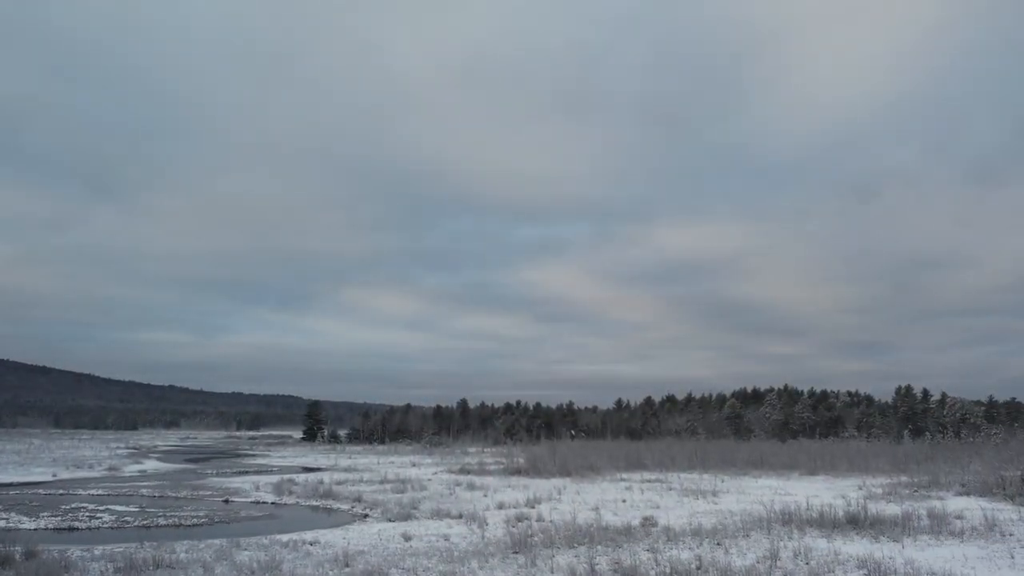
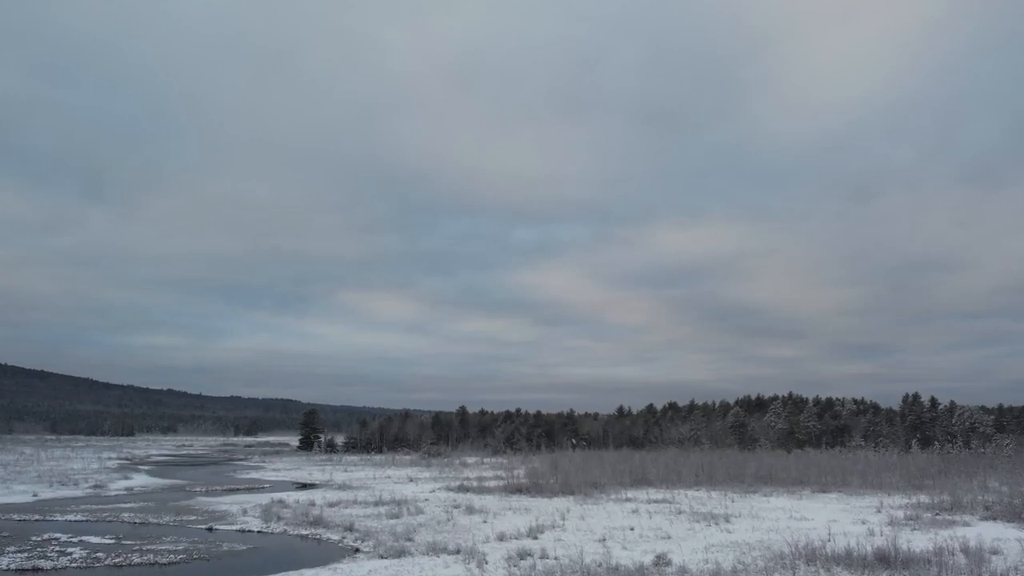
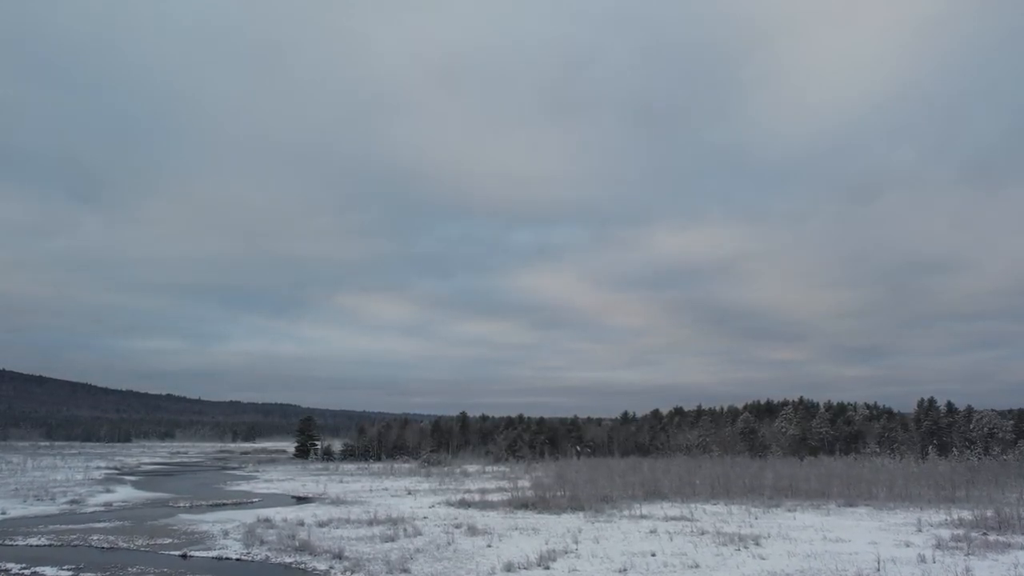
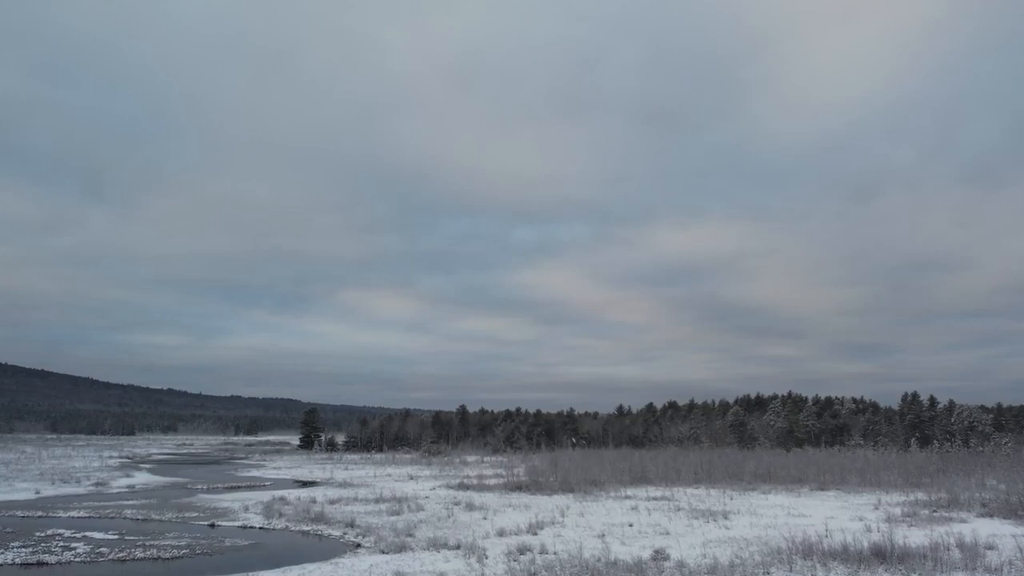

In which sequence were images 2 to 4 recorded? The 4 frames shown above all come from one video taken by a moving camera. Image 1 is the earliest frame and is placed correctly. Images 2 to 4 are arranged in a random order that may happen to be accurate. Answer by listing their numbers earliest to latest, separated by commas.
4, 2, 3
